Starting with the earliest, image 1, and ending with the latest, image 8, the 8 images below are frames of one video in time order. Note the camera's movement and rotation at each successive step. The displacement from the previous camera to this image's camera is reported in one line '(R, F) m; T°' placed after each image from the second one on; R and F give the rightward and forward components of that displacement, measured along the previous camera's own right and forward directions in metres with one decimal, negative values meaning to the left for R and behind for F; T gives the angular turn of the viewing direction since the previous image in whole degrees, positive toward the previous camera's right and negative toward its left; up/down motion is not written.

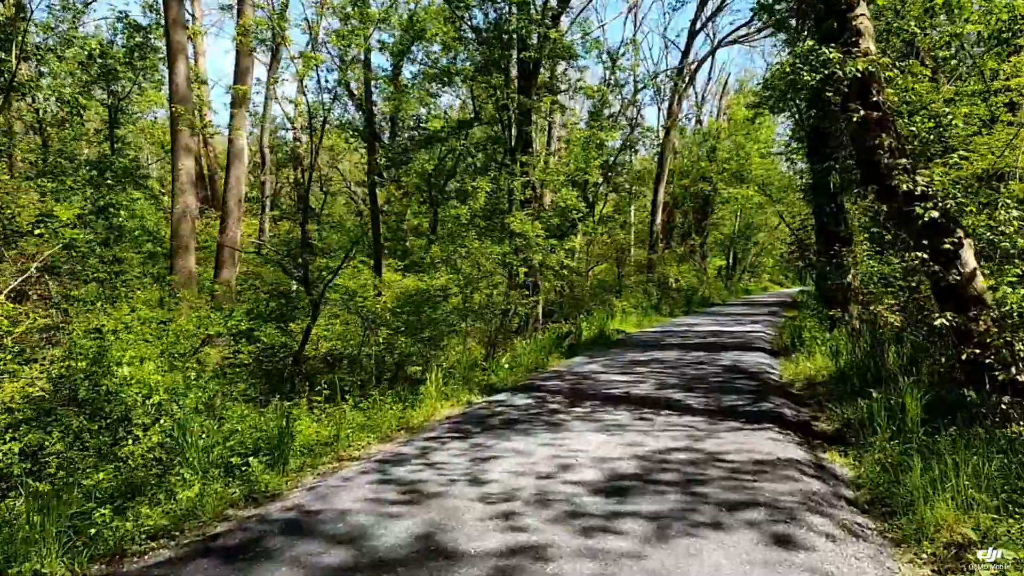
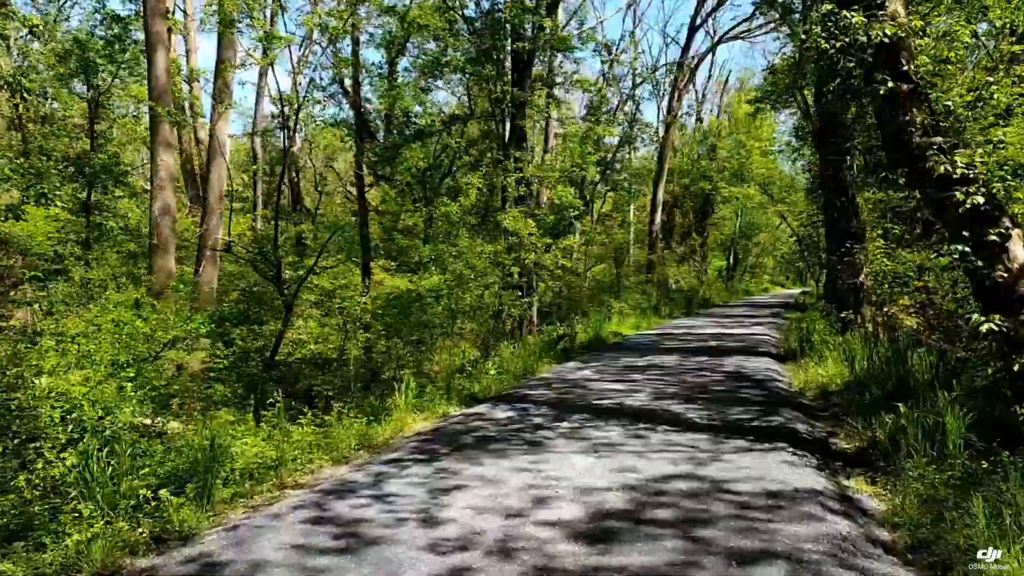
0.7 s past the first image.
(+0.2, +0.6) m; 0°
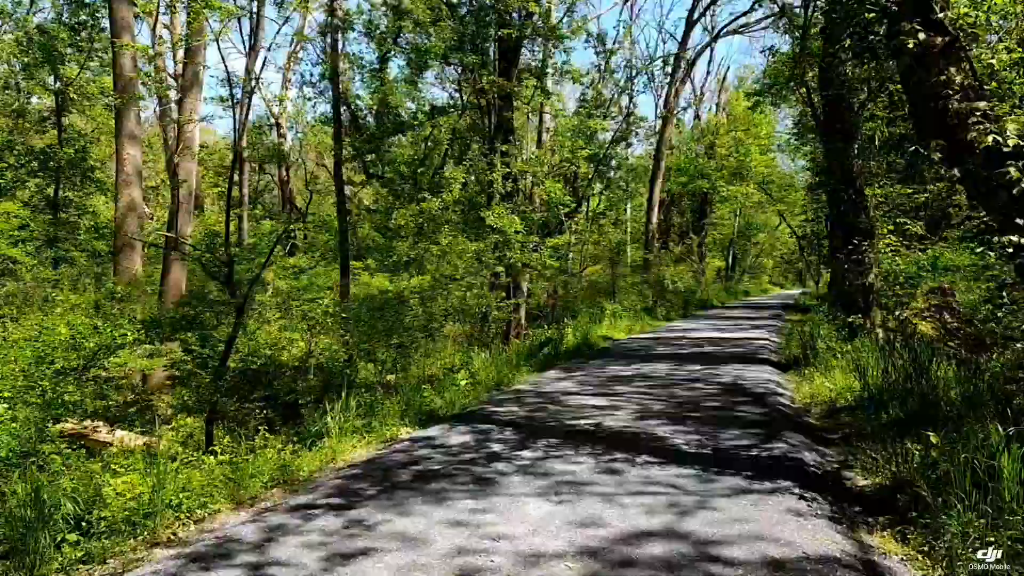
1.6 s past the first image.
(+0.3, +0.8) m; 0°
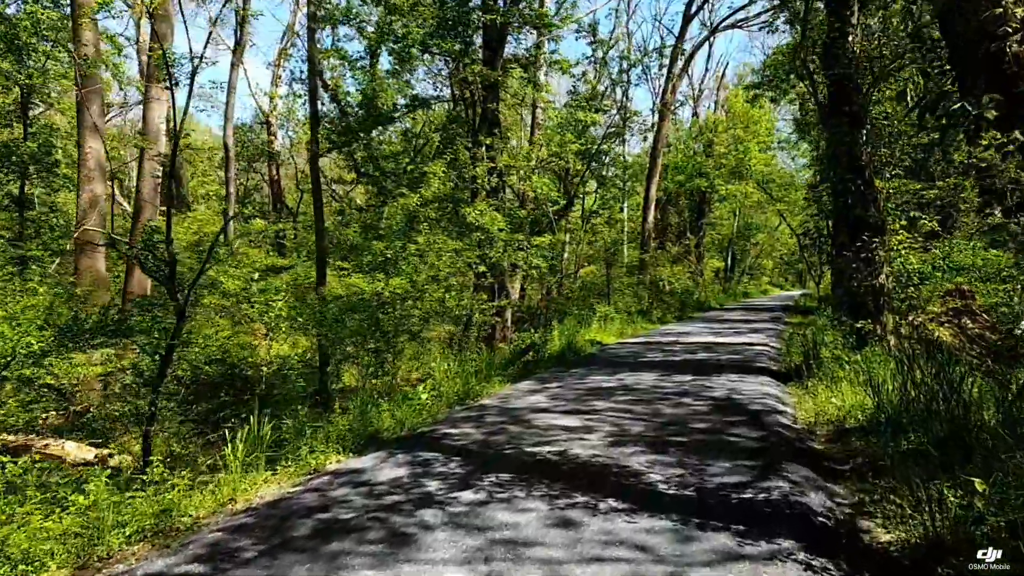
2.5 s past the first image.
(+0.3, +0.8) m; 0°
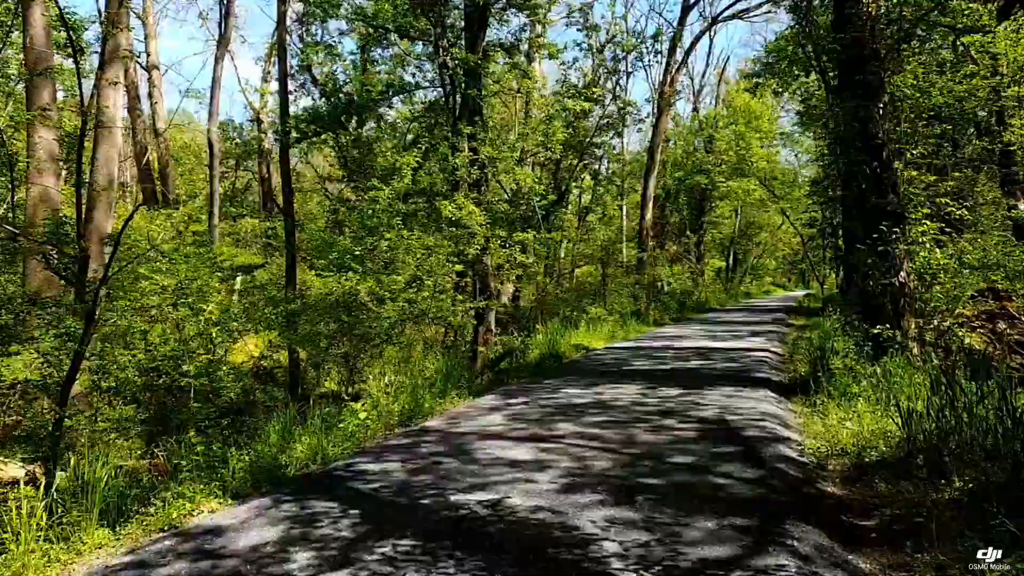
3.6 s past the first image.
(+0.4, +1.0) m; 0°
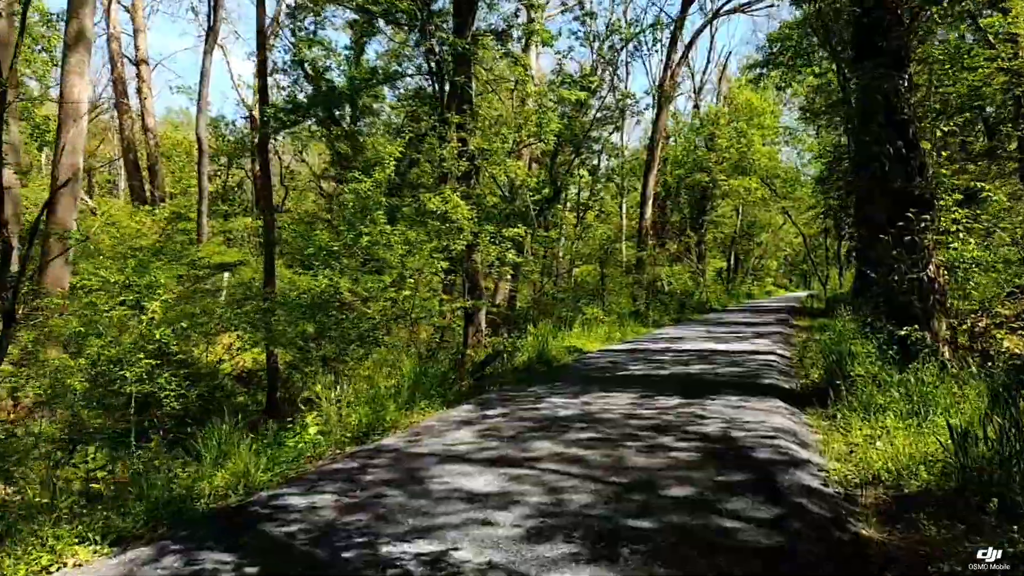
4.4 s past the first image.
(+0.2, +0.7) m; 0°
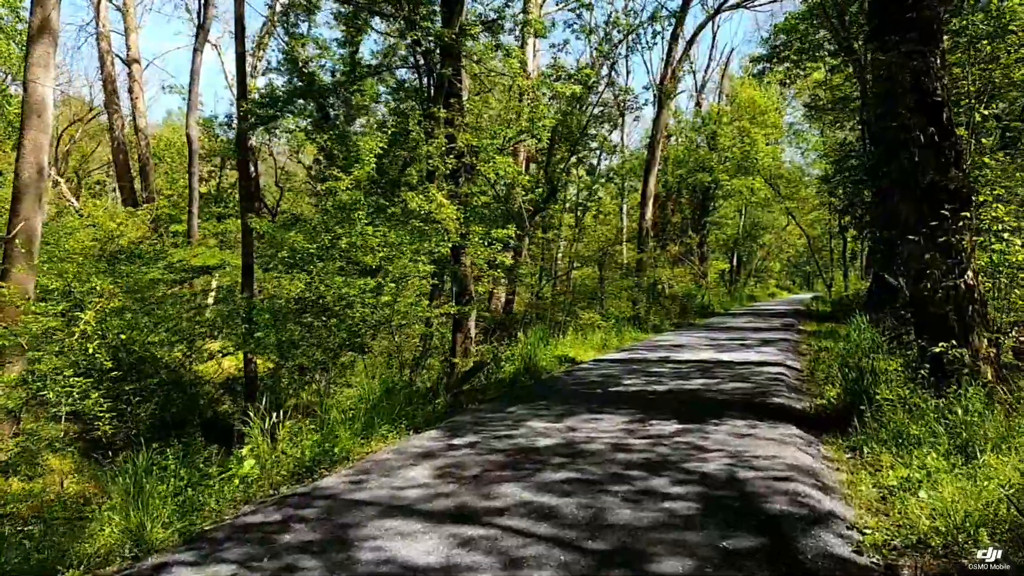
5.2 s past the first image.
(+0.2, +0.7) m; 0°
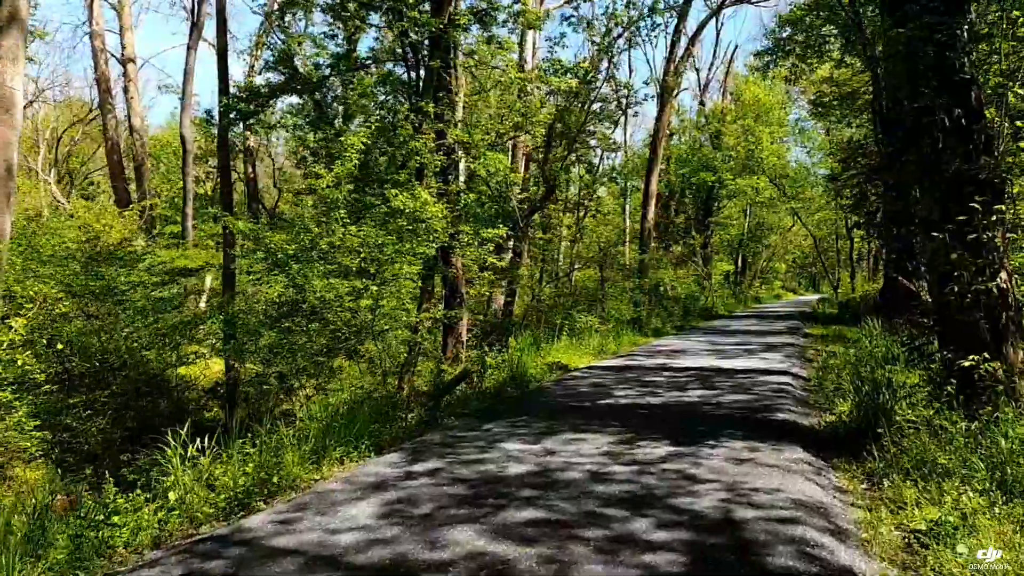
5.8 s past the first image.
(+0.2, +0.6) m; 0°
